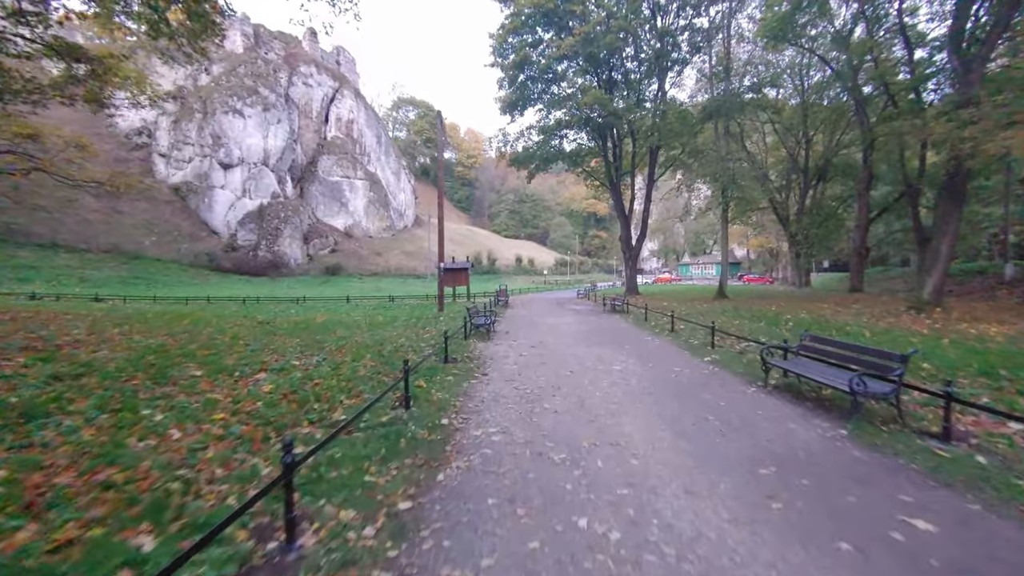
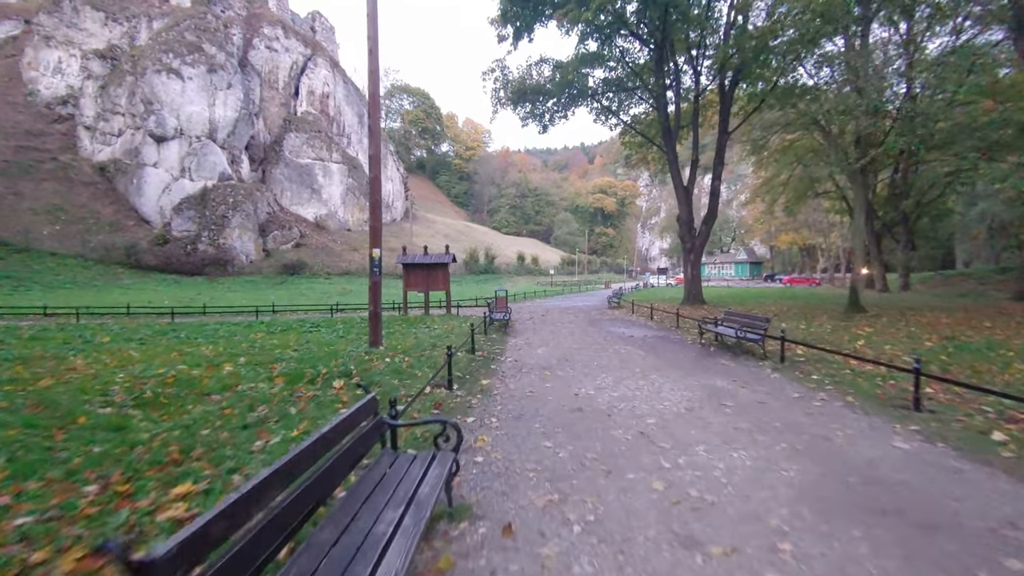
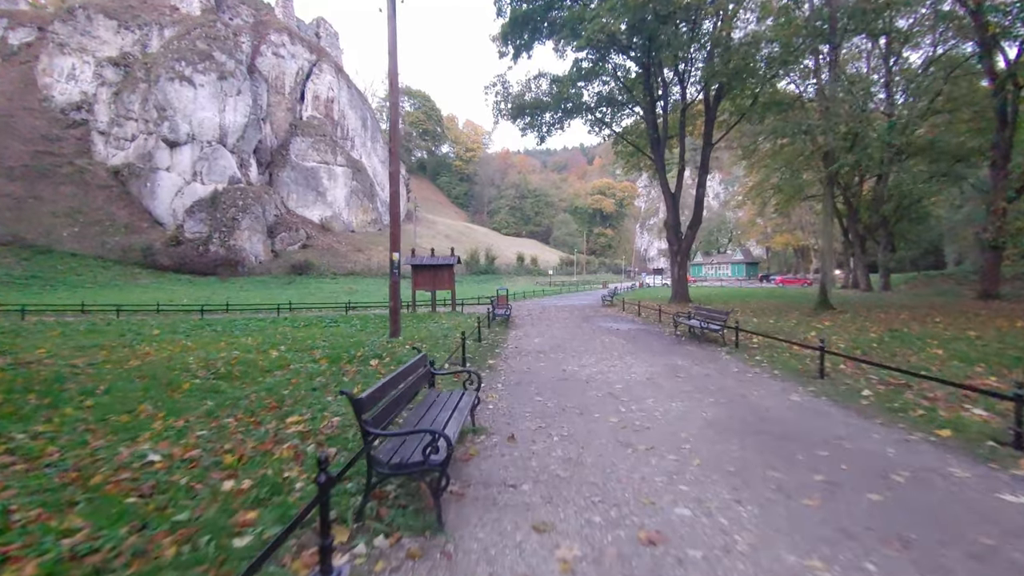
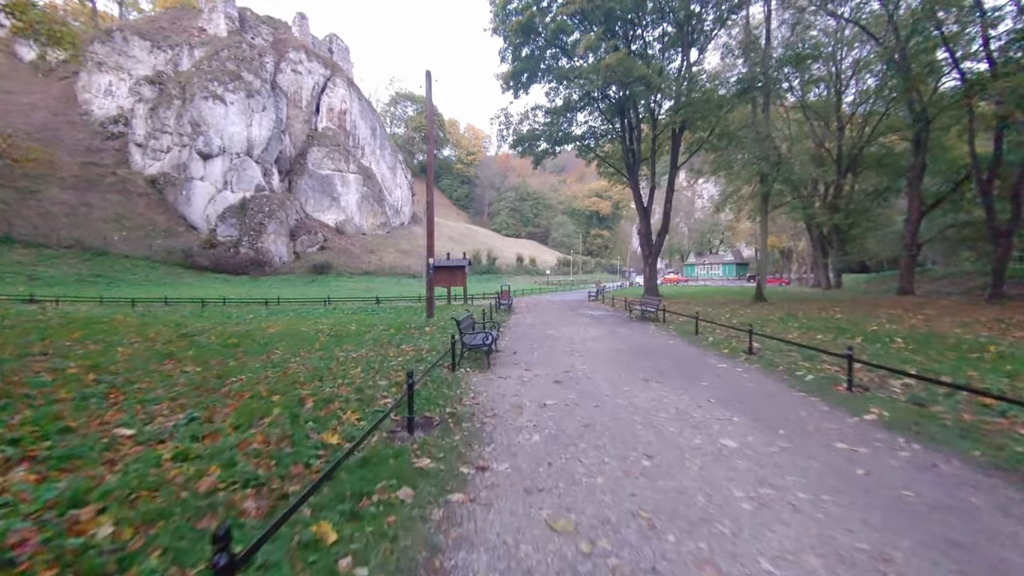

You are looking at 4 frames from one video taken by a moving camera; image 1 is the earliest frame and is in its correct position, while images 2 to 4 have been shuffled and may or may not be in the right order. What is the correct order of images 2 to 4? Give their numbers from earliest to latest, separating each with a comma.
4, 3, 2
